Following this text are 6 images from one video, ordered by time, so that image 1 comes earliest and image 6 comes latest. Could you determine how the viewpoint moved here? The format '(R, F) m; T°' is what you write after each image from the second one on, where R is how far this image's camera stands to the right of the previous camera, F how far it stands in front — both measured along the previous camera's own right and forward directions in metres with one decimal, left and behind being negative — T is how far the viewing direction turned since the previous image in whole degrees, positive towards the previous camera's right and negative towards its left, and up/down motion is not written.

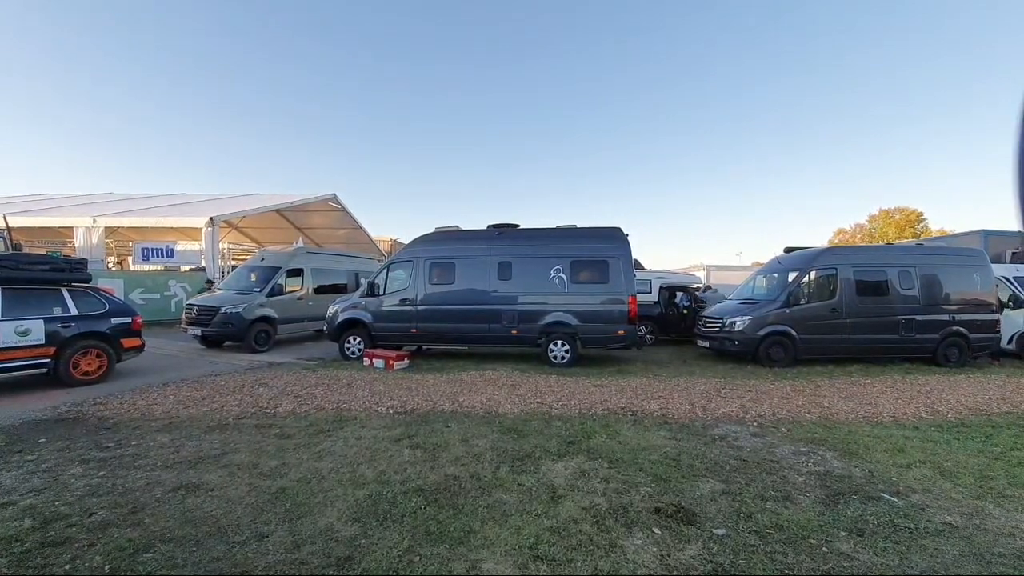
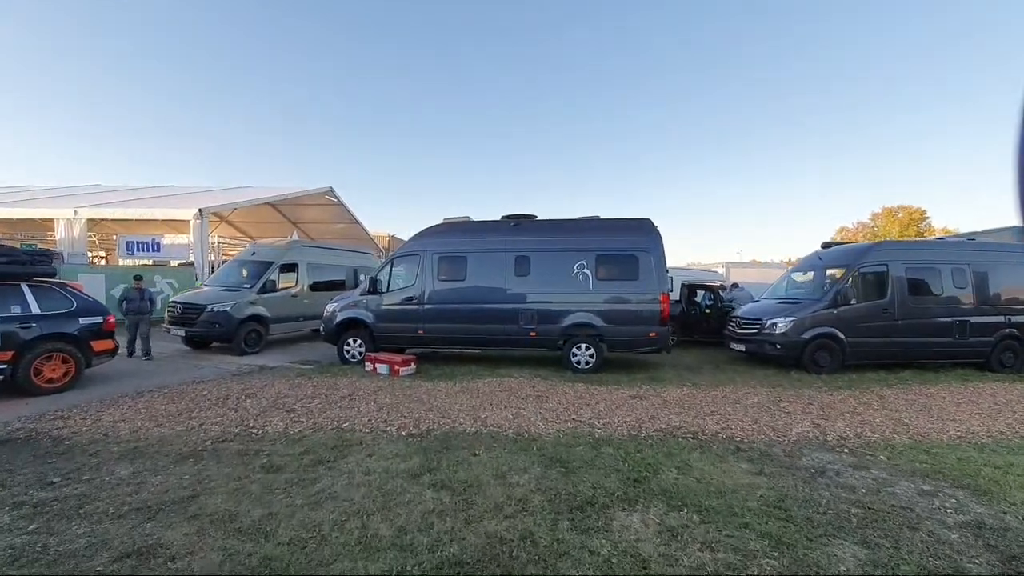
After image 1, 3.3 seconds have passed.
(-0.4, +0.9) m; +1°
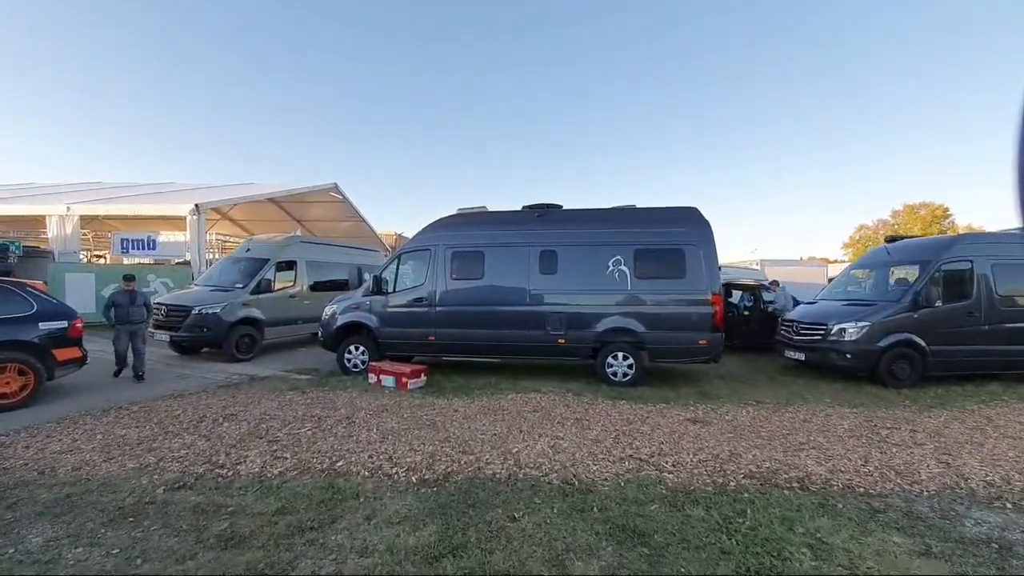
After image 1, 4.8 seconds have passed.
(-0.3, +1.1) m; -1°
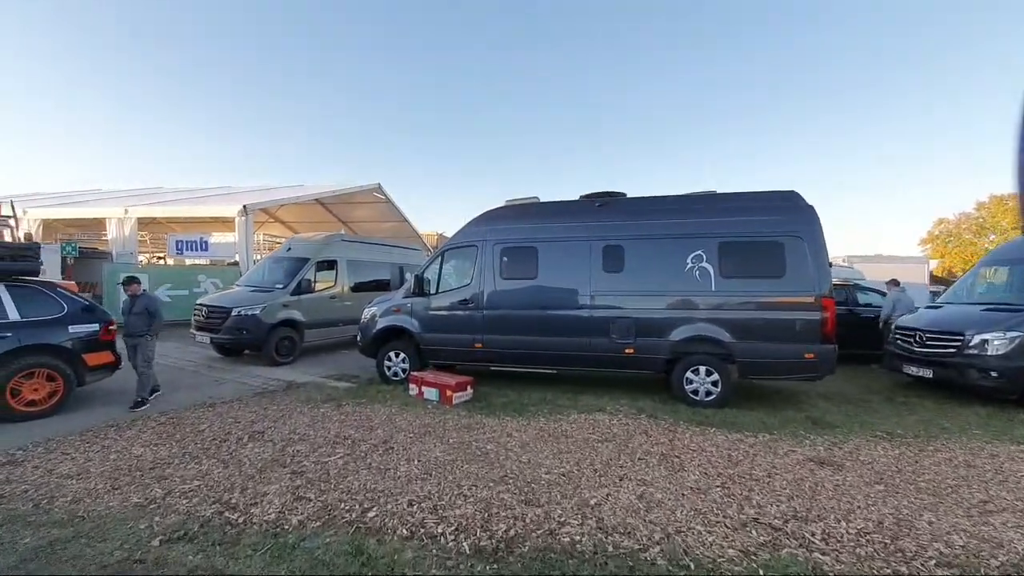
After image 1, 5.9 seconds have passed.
(-0.3, +0.9) m; -5°
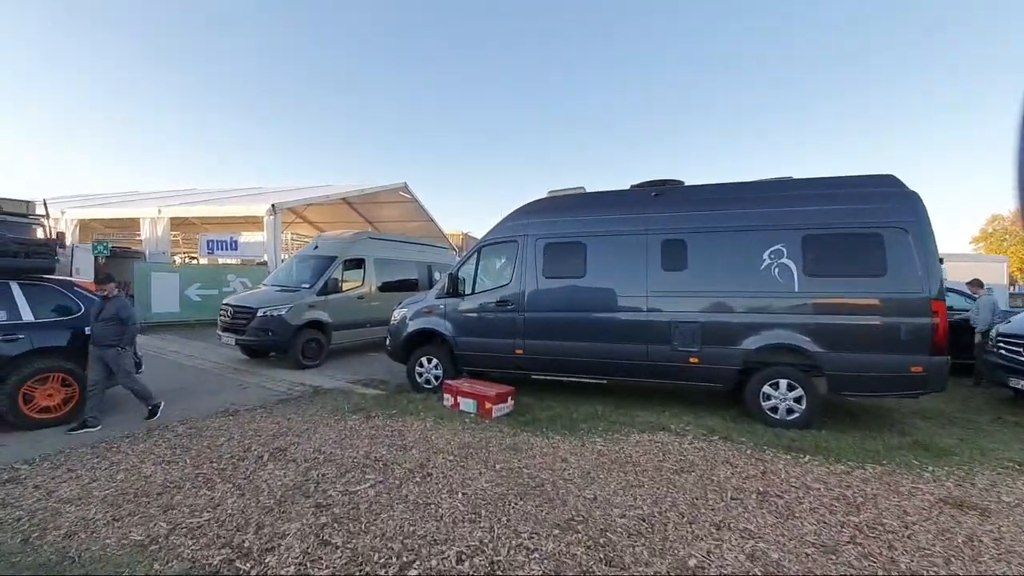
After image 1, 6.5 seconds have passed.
(-0.3, +0.6) m; -3°
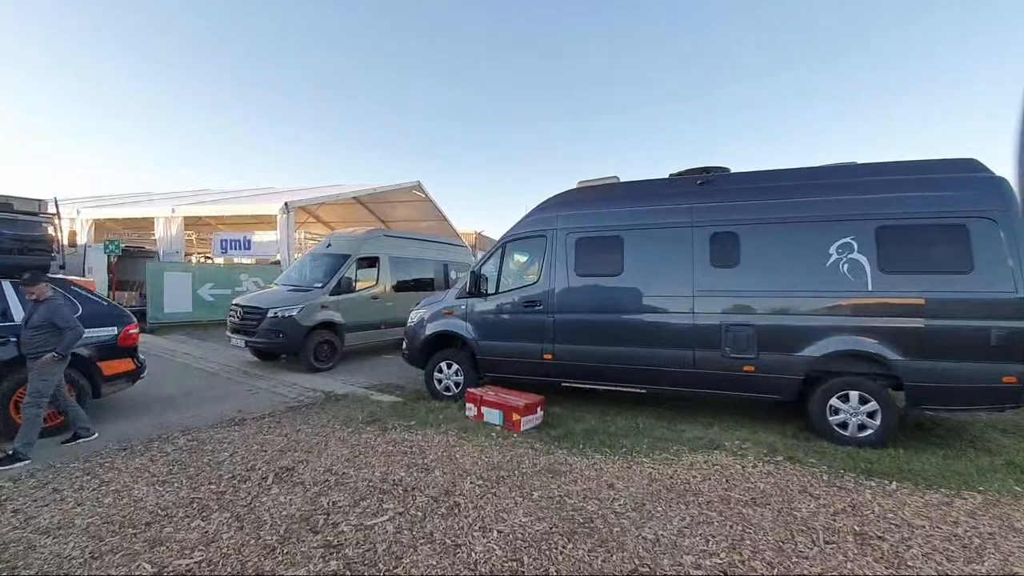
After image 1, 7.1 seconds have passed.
(-0.2, +0.5) m; -2°
